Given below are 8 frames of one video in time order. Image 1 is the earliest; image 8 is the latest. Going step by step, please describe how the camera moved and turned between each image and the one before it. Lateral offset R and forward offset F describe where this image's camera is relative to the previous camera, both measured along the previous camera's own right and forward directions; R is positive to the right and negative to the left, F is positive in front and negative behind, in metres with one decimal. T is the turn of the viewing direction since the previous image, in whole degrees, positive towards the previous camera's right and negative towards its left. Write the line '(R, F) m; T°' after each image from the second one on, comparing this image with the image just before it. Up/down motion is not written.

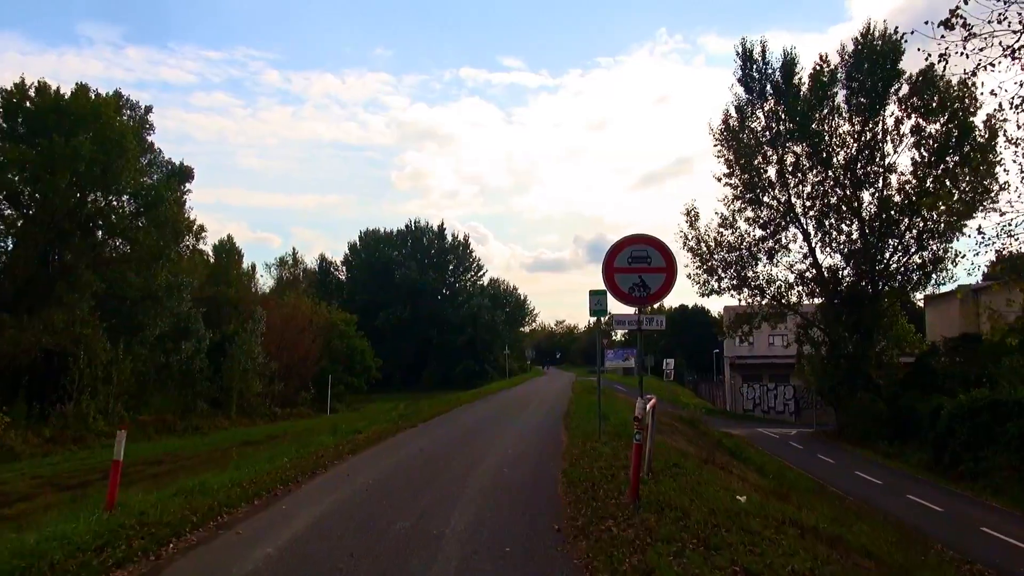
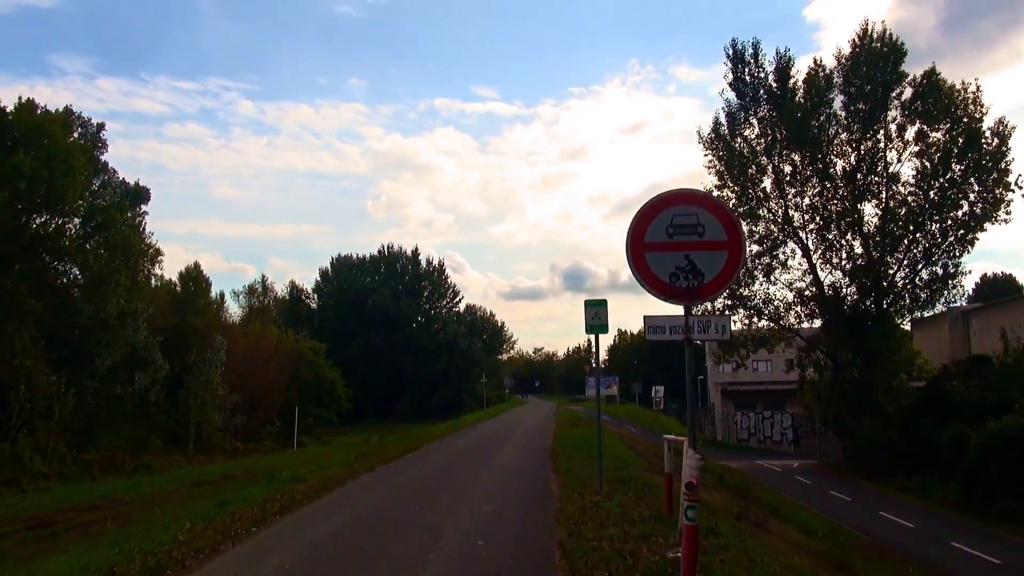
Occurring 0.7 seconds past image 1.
(0.0, +2.7) m; +1°
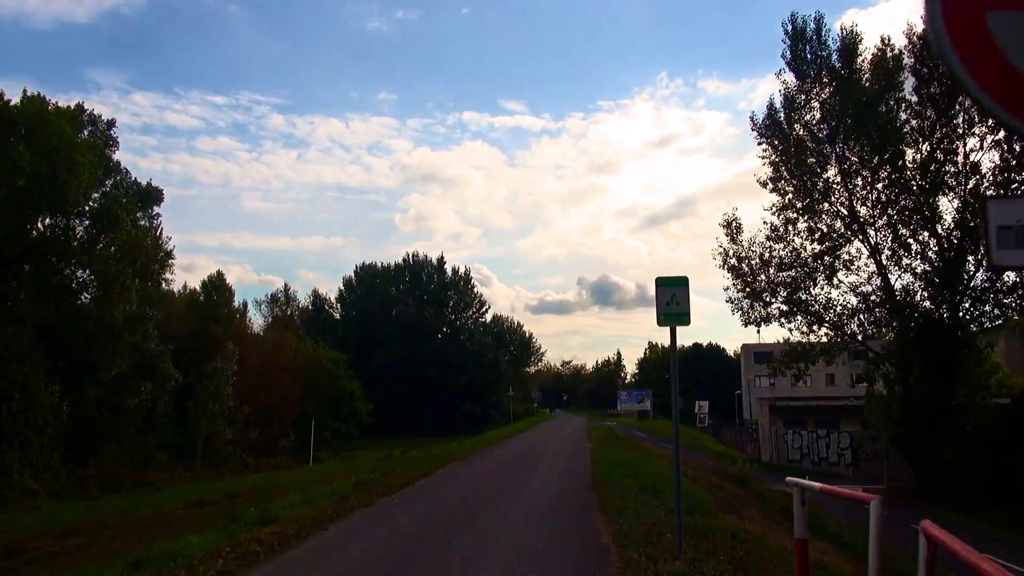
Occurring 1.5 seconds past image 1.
(-0.1, +3.0) m; -2°
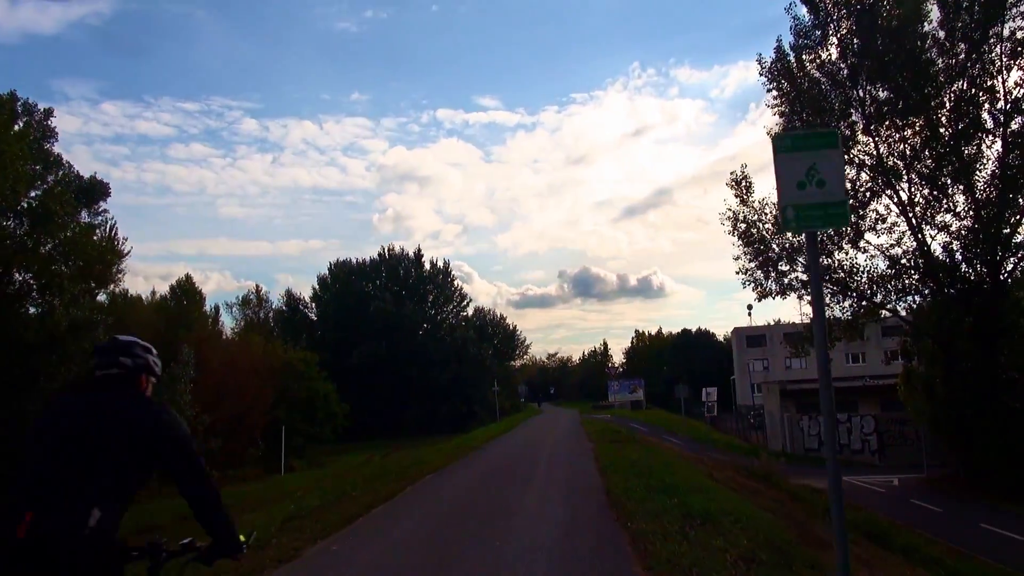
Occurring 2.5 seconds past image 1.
(0.0, +3.6) m; +1°
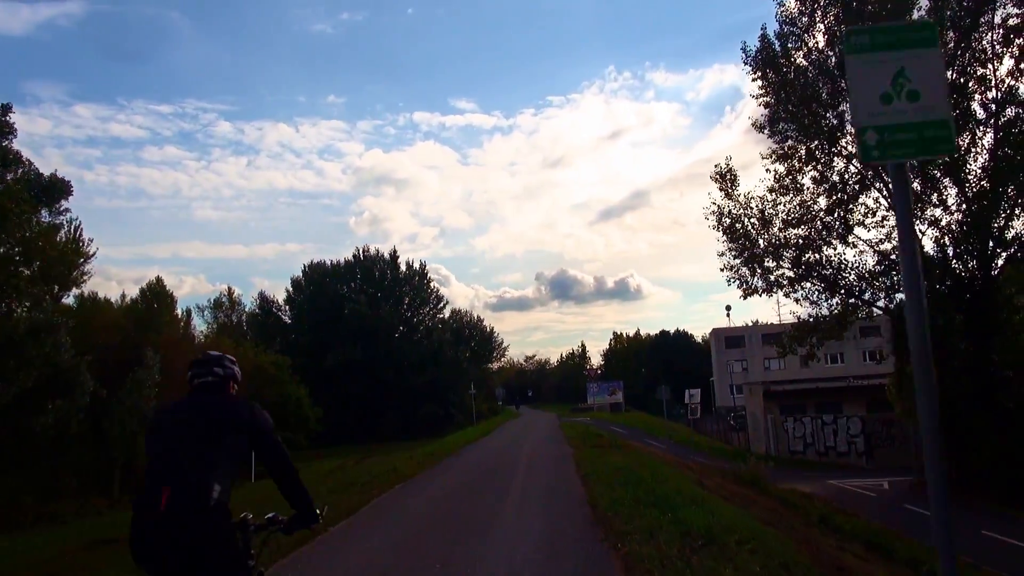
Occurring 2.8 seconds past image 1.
(0.0, +1.1) m; +1°
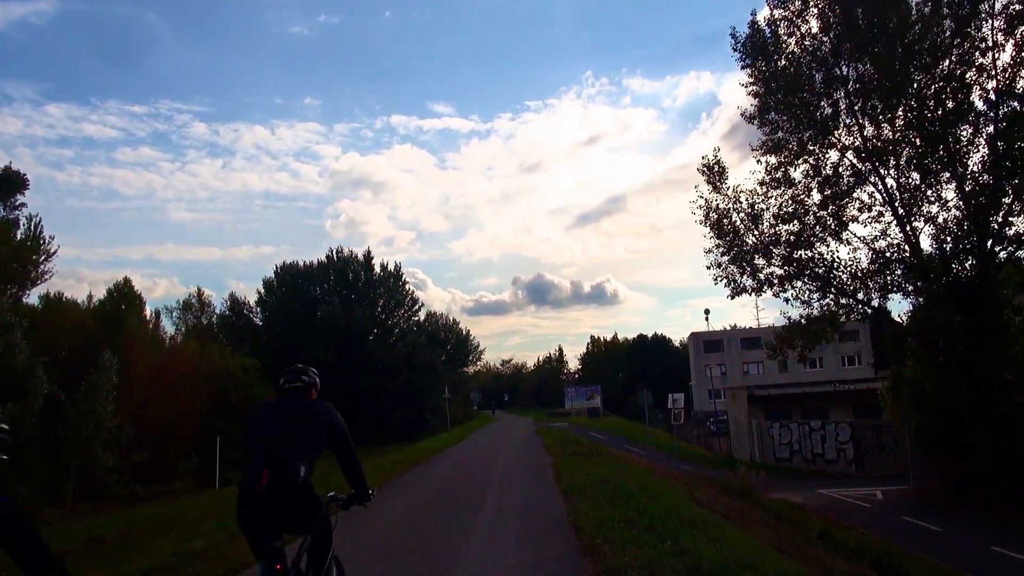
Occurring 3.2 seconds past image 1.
(0.0, +1.4) m; +1°
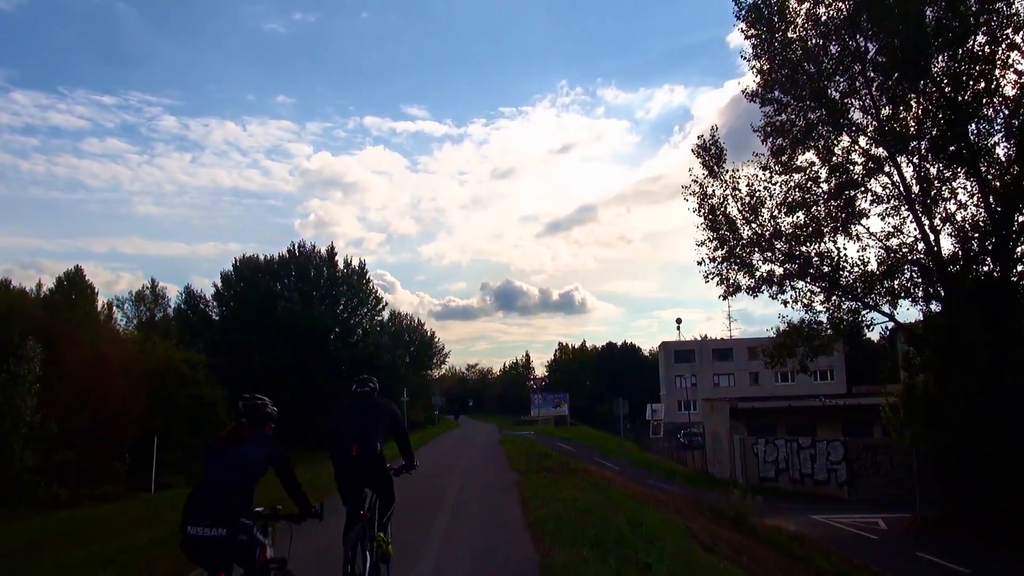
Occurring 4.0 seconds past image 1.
(+0.1, +2.7) m; +2°
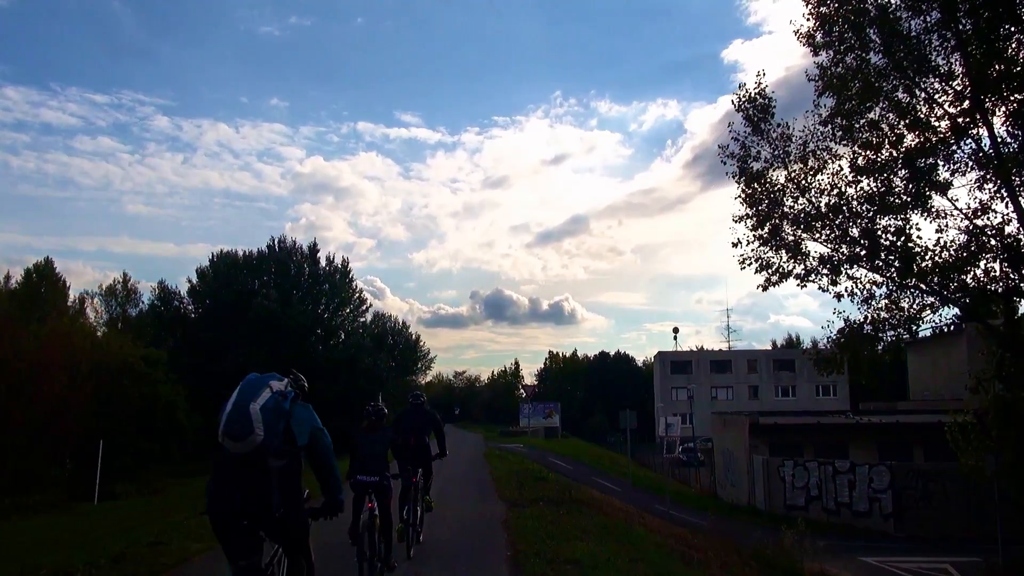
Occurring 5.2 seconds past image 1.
(0.0, +3.9) m; +1°
